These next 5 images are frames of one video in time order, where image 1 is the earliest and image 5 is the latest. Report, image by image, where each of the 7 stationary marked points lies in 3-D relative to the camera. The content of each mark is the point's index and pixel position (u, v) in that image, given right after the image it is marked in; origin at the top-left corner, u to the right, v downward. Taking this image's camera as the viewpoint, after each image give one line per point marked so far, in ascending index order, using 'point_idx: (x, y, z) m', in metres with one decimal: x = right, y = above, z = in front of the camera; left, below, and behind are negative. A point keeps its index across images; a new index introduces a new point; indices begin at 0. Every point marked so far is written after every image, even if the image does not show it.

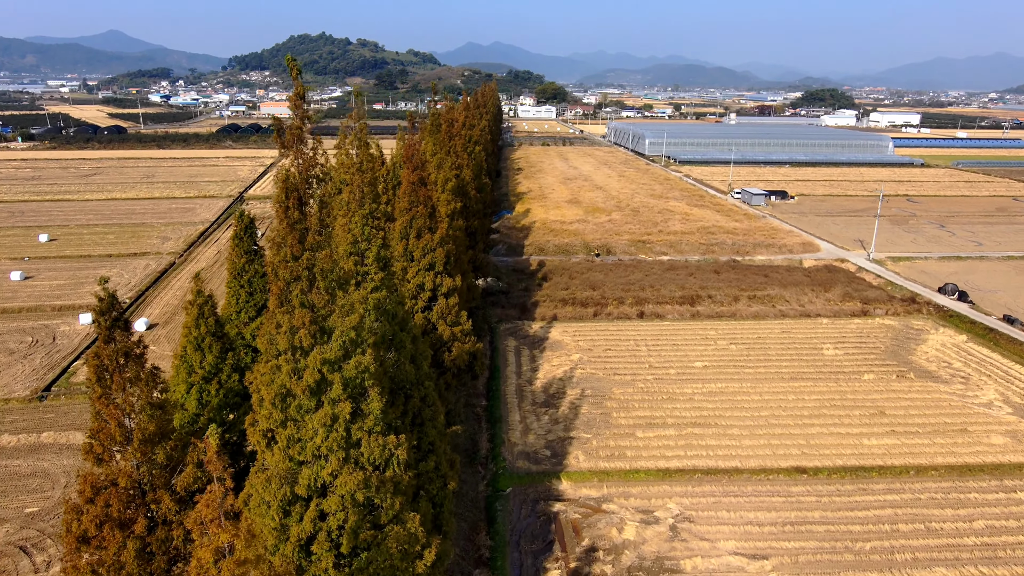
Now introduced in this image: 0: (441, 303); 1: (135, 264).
0: (-1.2, -0.2, +8.3) m
1: (-13.6, +0.9, +18.6) m
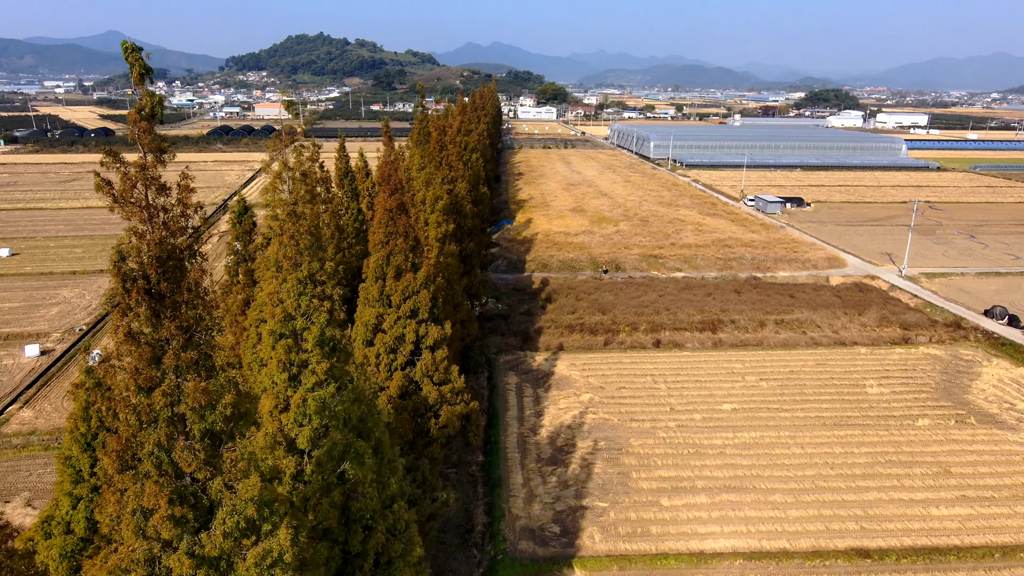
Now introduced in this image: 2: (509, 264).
0: (-1.1, -0.9, +6.7) m
1: (-13.6, +0.2, +17.0) m
2: (-0.1, +0.8, +18.0) m
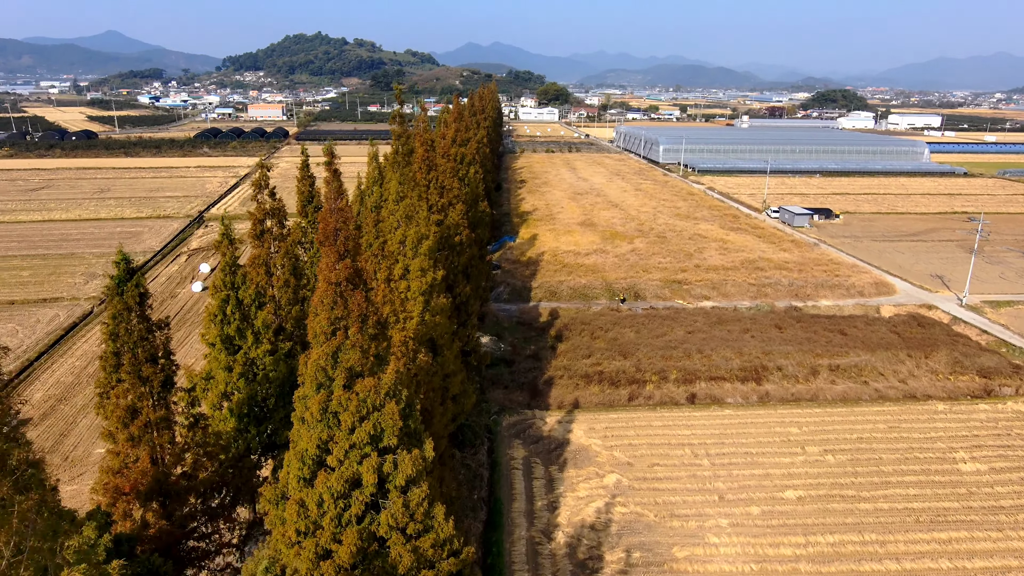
0: (-1.0, -1.9, +4.4) m
1: (-13.5, -0.8, +14.7) m
2: (0.0, -0.1, +15.7) m
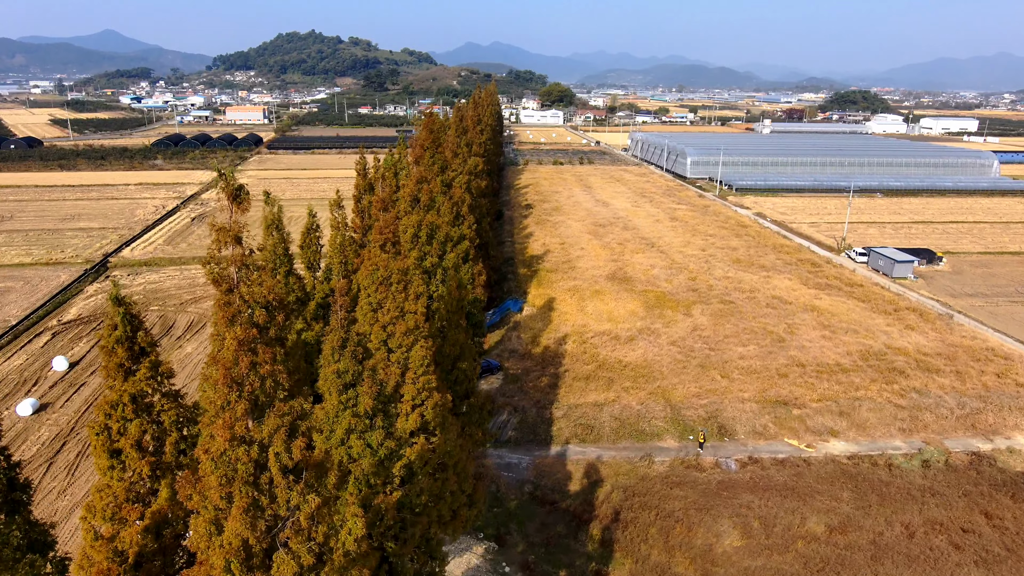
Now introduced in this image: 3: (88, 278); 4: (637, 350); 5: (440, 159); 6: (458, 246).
0: (-0.8, -4.4, -1.6) m
1: (-13.3, -3.2, +8.7) m
2: (+0.2, -2.6, +9.7) m
3: (-14.2, +0.4, +17.4) m
4: (+3.0, -1.5, +12.2) m
5: (-1.6, +2.9, +11.0) m
6: (-0.9, +0.9, +8.3) m
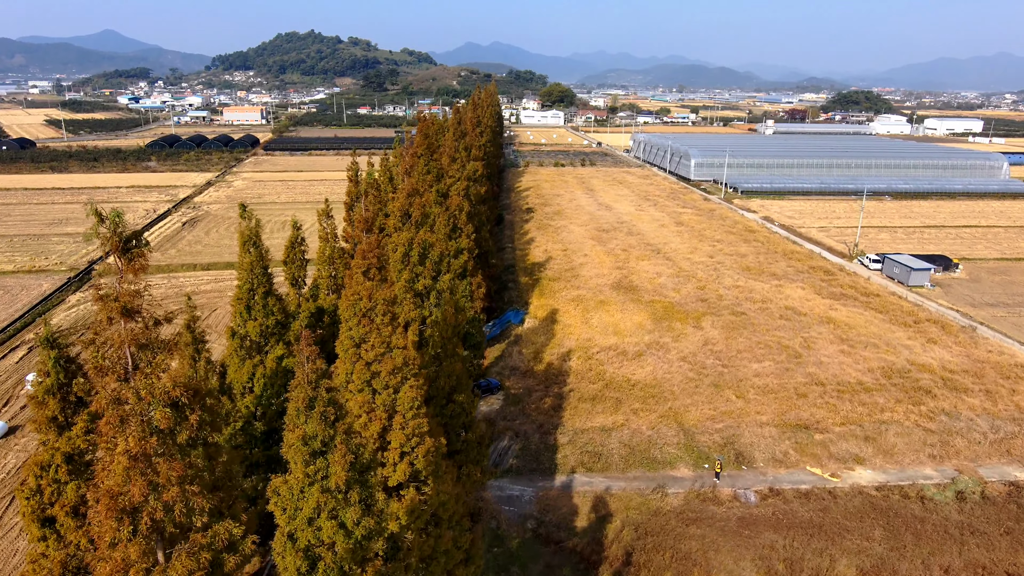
0: (-0.8, -4.6, -2.2) m
1: (-13.3, -3.5, +8.0) m
2: (+0.2, -2.9, +9.0) m
3: (-14.2, +0.1, +16.7) m
4: (+3.0, -1.8, +11.5) m
5: (-1.5, +2.6, +10.3) m
6: (-0.9, +0.6, +7.6) m
